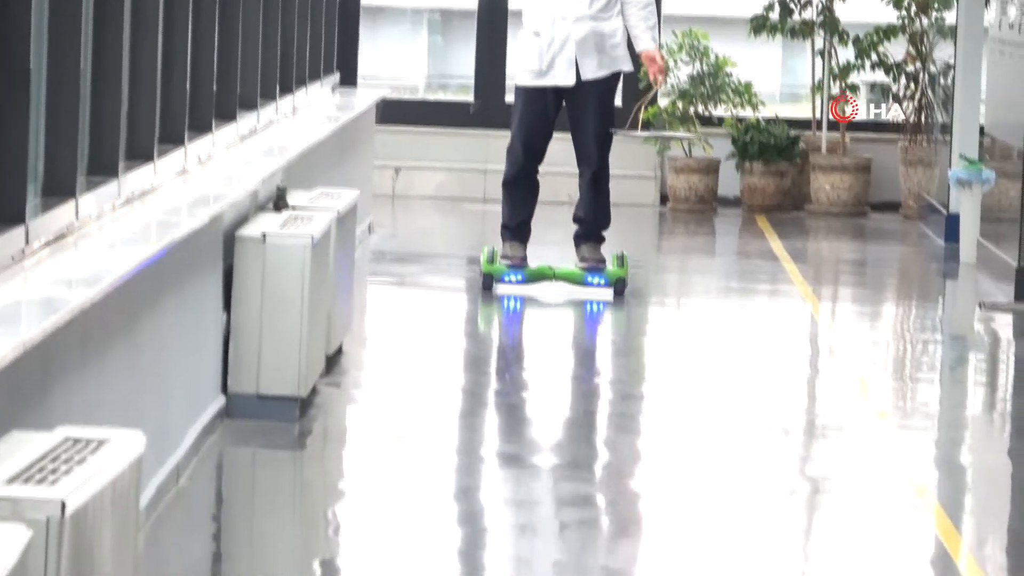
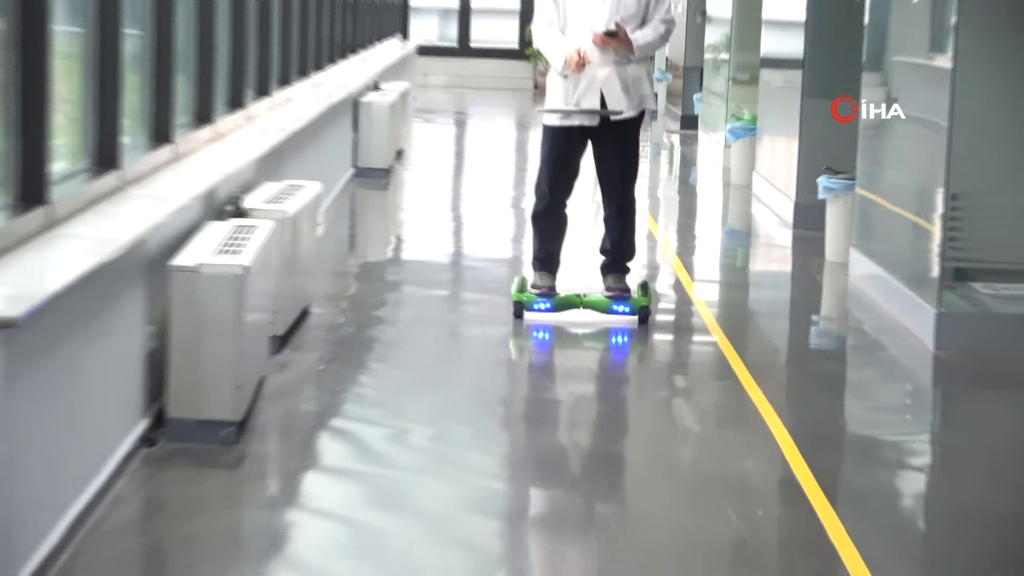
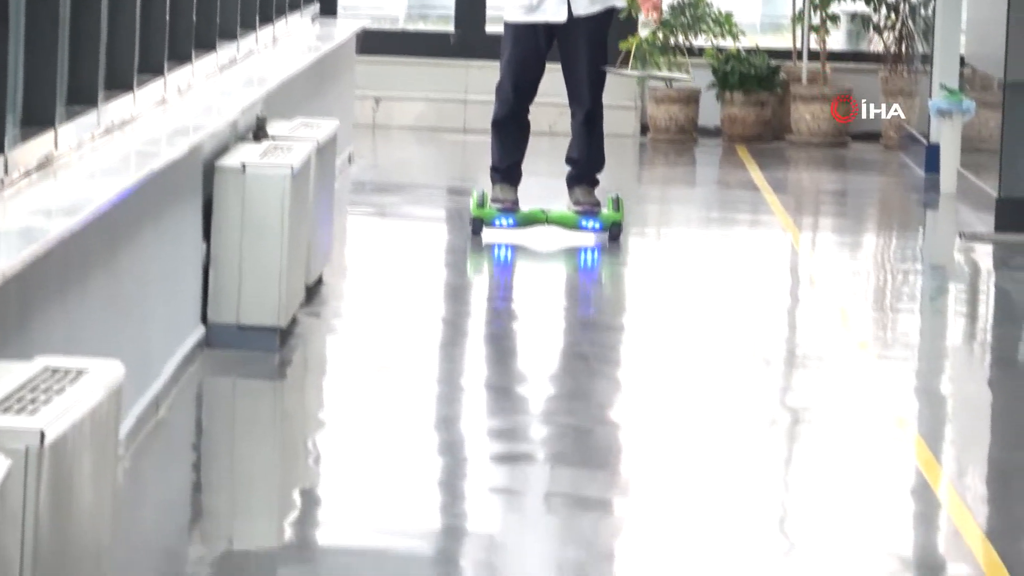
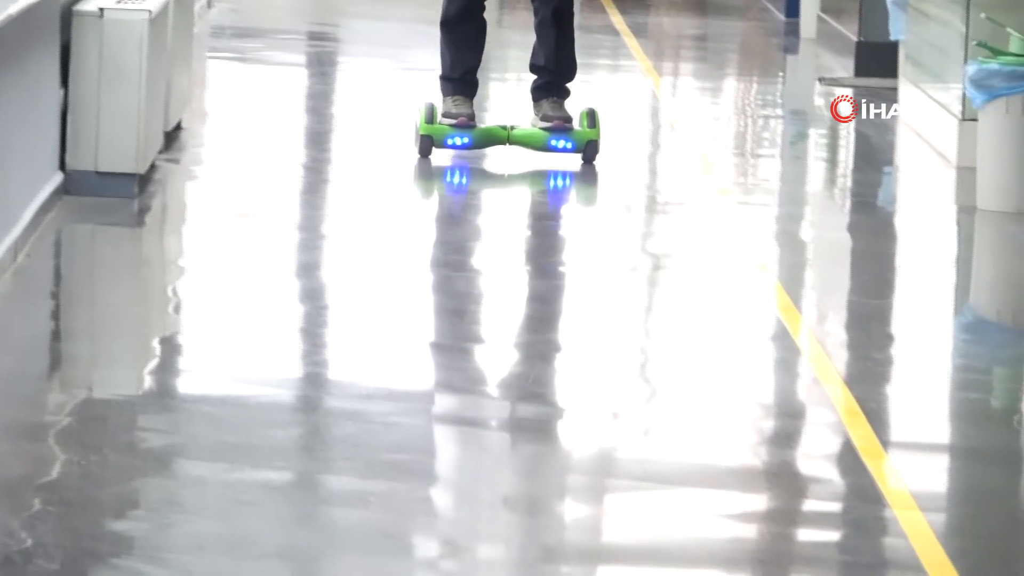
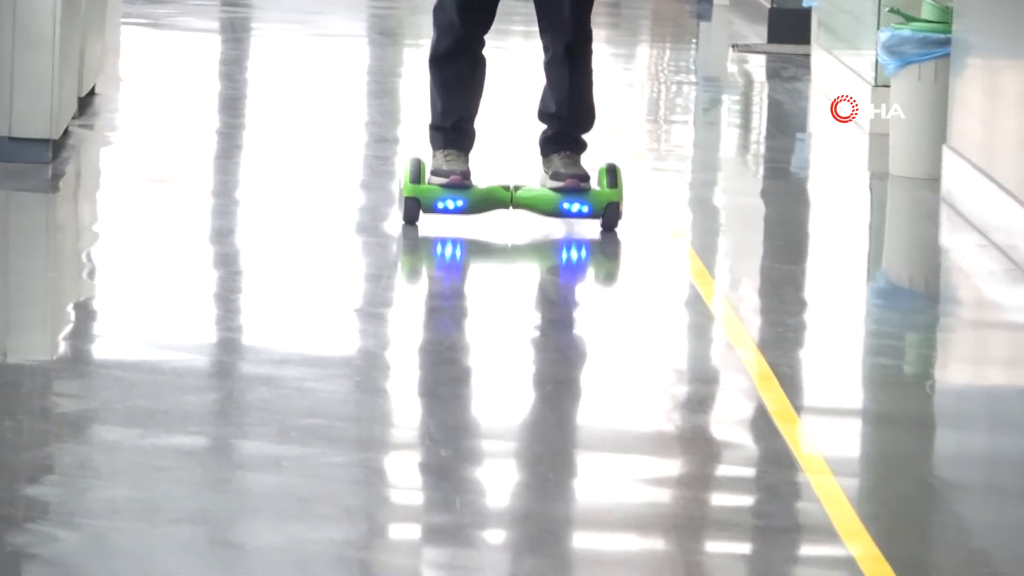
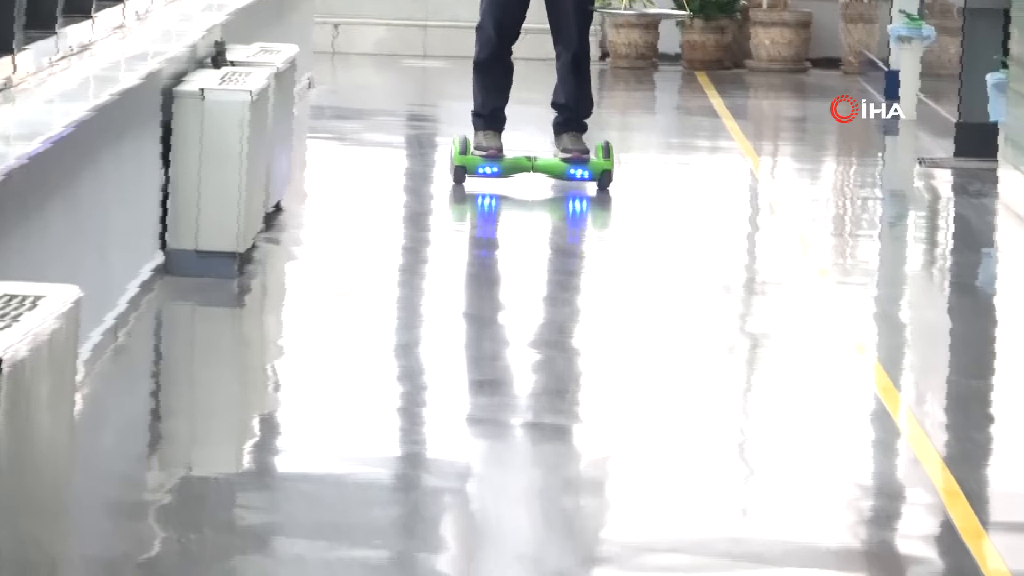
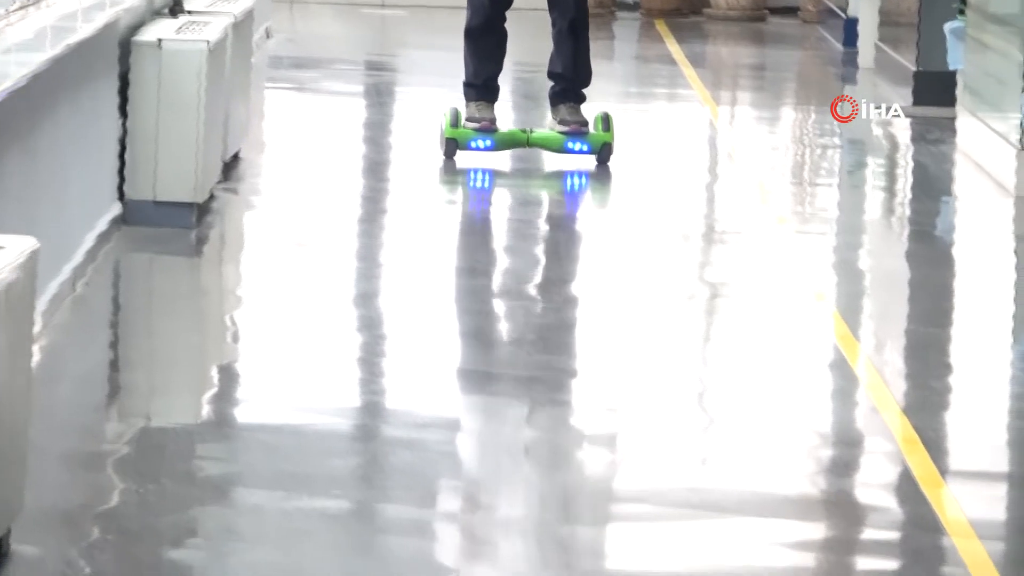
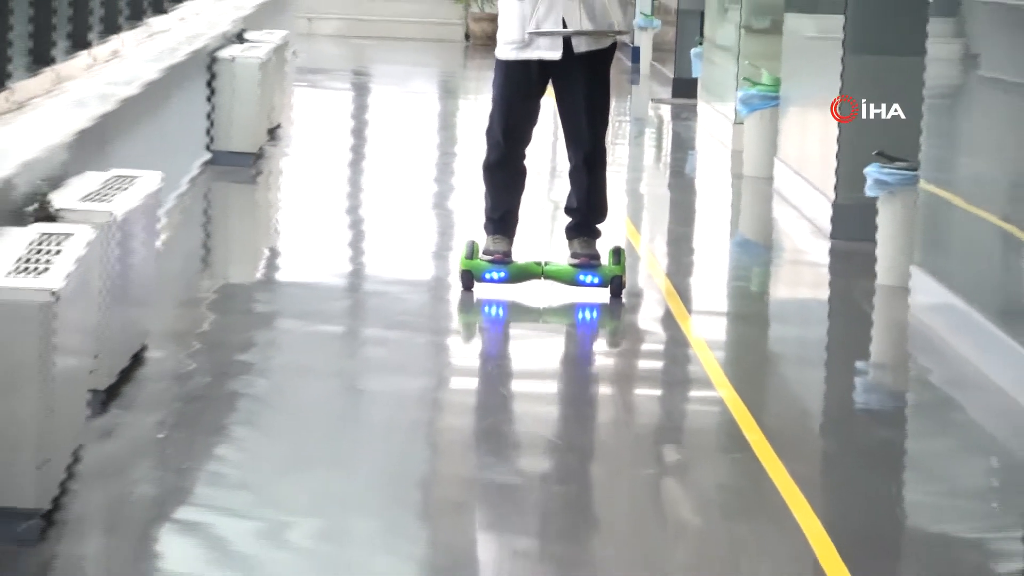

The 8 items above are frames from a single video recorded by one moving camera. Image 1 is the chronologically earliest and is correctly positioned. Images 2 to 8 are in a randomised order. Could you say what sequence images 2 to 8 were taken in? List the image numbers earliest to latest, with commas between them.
3, 6, 7, 4, 5, 8, 2
